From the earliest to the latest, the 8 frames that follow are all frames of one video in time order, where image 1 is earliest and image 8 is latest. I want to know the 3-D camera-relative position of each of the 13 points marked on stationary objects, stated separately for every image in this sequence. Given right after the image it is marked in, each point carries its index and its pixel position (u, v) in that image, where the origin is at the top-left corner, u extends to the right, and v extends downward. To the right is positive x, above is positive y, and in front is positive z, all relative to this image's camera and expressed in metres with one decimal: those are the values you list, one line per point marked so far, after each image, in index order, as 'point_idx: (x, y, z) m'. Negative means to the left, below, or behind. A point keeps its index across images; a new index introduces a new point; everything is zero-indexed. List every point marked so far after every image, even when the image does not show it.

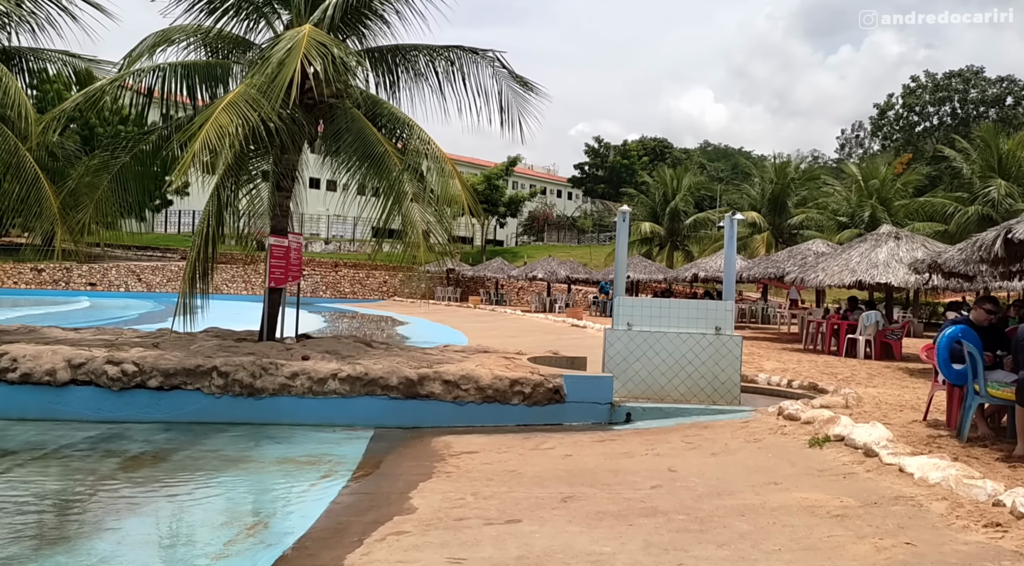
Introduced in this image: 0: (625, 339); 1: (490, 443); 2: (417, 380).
0: (+1.5, -0.8, +9.9) m
1: (-0.2, -1.7, +7.6) m
2: (-1.1, -1.1, +8.4) m
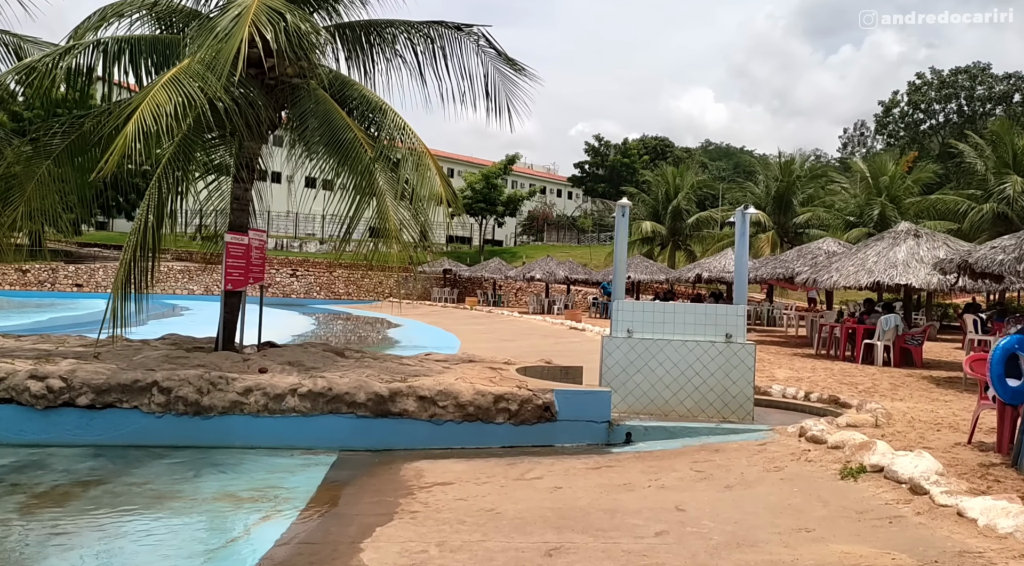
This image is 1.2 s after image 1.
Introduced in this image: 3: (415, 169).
0: (+1.4, -0.8, +8.9) m
1: (-0.4, -1.7, +6.6) m
2: (-1.3, -1.1, +7.4) m
3: (-1.1, +1.3, +8.1) m
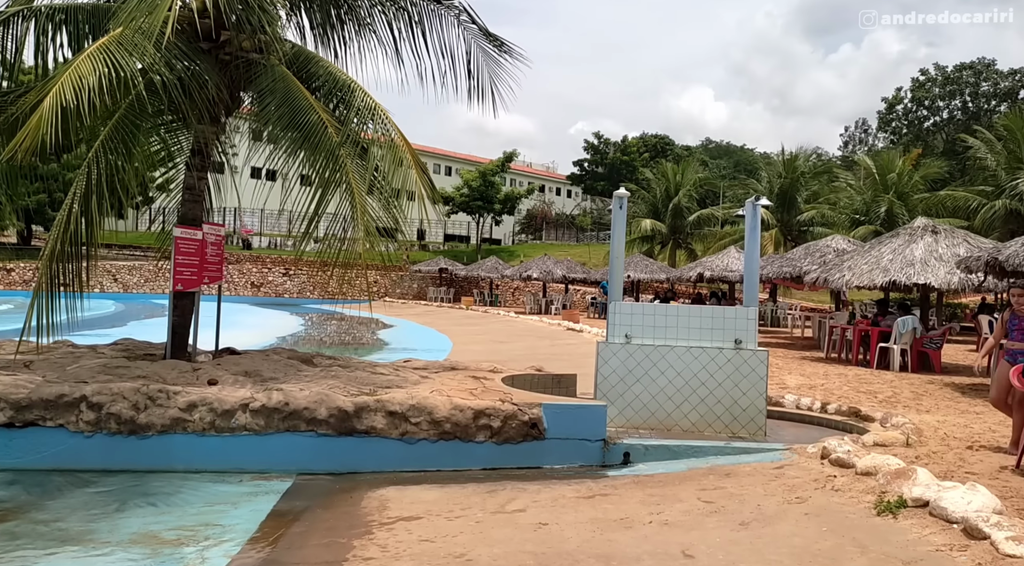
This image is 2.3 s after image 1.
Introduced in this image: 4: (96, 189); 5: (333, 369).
0: (+1.2, -0.8, +8.0) m
1: (-0.6, -1.7, +5.7) m
2: (-1.4, -1.1, +6.5) m
3: (-1.2, +1.3, +7.2) m
4: (-3.6, +0.8, +6.3) m
5: (-1.9, -0.9, +7.7) m
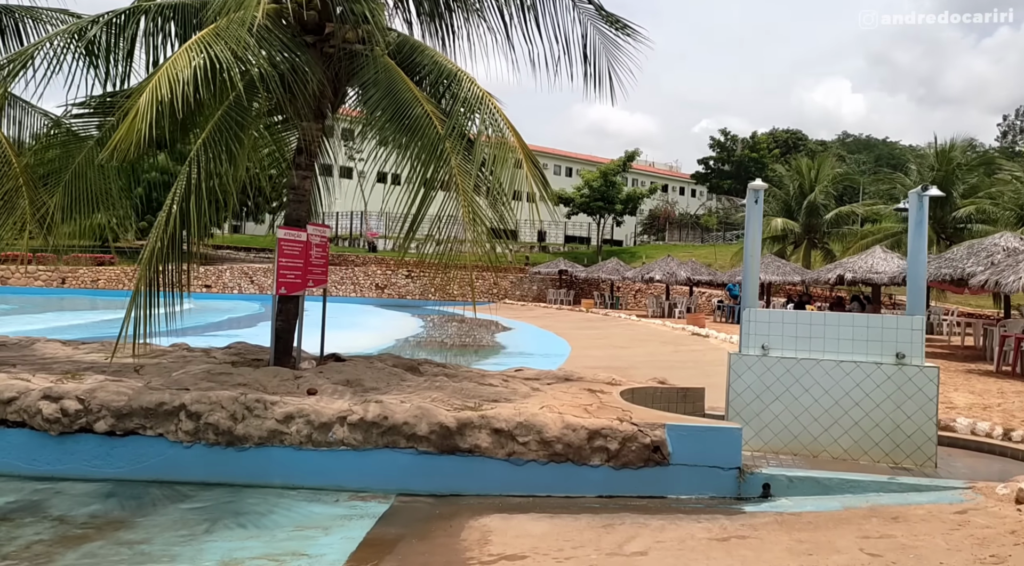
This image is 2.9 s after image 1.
0: (+2.4, -0.8, +7.0) m
1: (+0.3, -1.7, +5.0) m
2: (-0.5, -1.2, +6.0) m
3: (-0.2, +1.2, +6.6) m
4: (-2.6, +0.8, +6.1) m
5: (-0.7, -1.0, +7.2) m
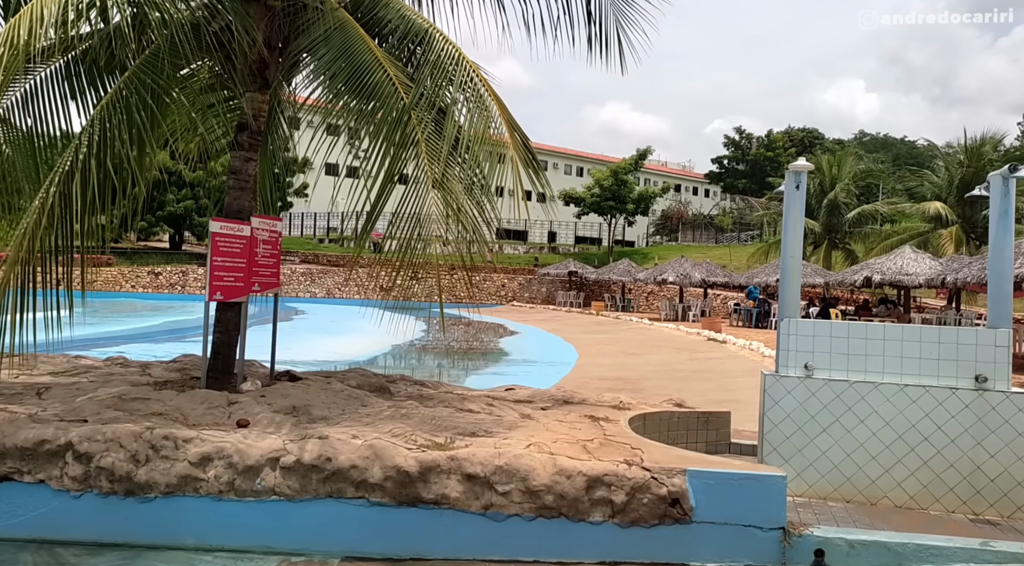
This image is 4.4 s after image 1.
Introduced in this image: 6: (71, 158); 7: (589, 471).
0: (+2.2, -0.9, +5.6) m
1: (+0.1, -1.8, +3.7) m
2: (-0.6, -1.2, +4.7) m
3: (-0.3, +1.2, +5.3) m
4: (-2.8, +0.7, +4.8) m
5: (-0.9, -1.0, +5.9) m
6: (-2.9, +0.8, +4.8) m
7: (+0.5, -1.2, +4.7) m
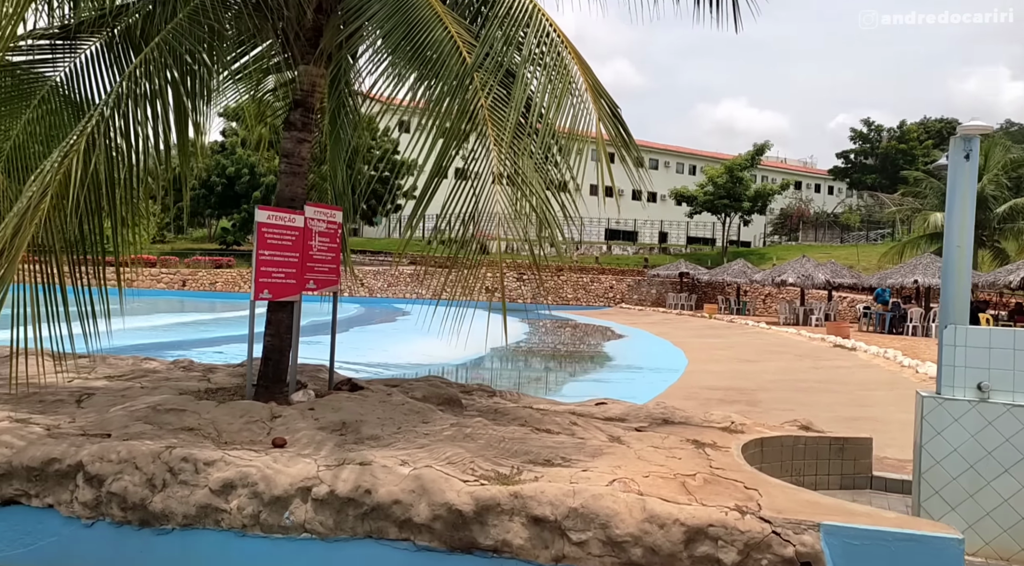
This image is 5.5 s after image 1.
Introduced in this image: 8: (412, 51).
0: (+2.7, -0.8, +4.3) m
1: (+0.3, -1.7, +2.7) m
2: (-0.2, -1.2, +3.8) m
3: (+0.2, +1.2, +4.4) m
4: (-2.3, +0.8, +4.3) m
5: (-0.3, -1.0, +5.1) m
6: (-2.4, +0.8, +4.3) m
7: (+0.9, -1.2, +3.6) m
8: (-0.6, +1.5, +4.7) m
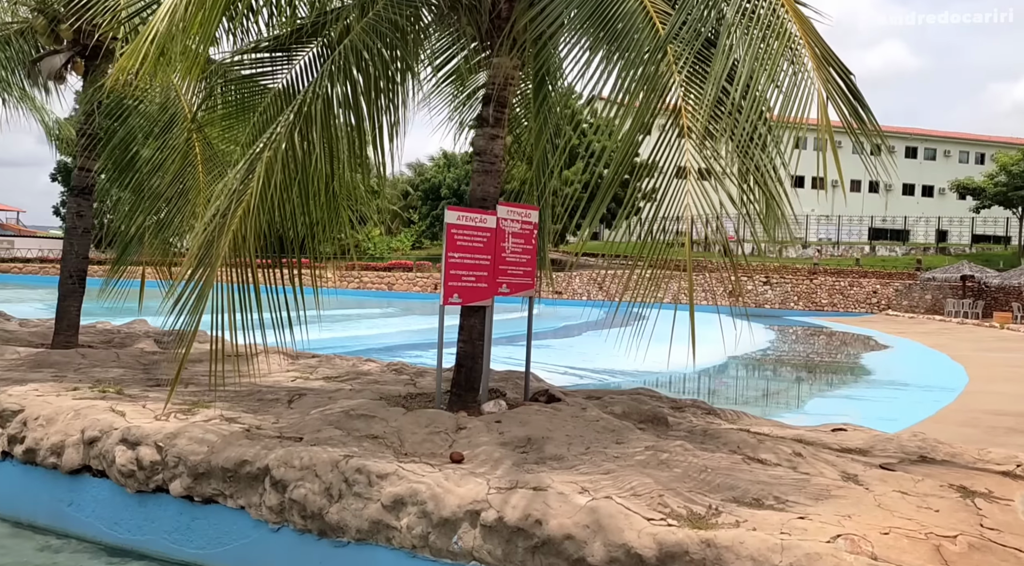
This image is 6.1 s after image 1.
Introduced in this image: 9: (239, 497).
0: (+3.6, -0.8, +2.8) m
1: (+0.8, -1.7, +2.0) m
2: (+0.6, -1.2, +3.2) m
3: (+1.2, +1.2, +3.7) m
4: (-1.2, +0.7, +4.4) m
5: (+1.0, -1.0, +4.4) m
6: (-1.3, +0.8, +4.4) m
7: (+1.6, -1.2, +2.7) m
8: (+0.5, +1.4, +4.2) m
9: (-1.5, -1.2, +4.2) m
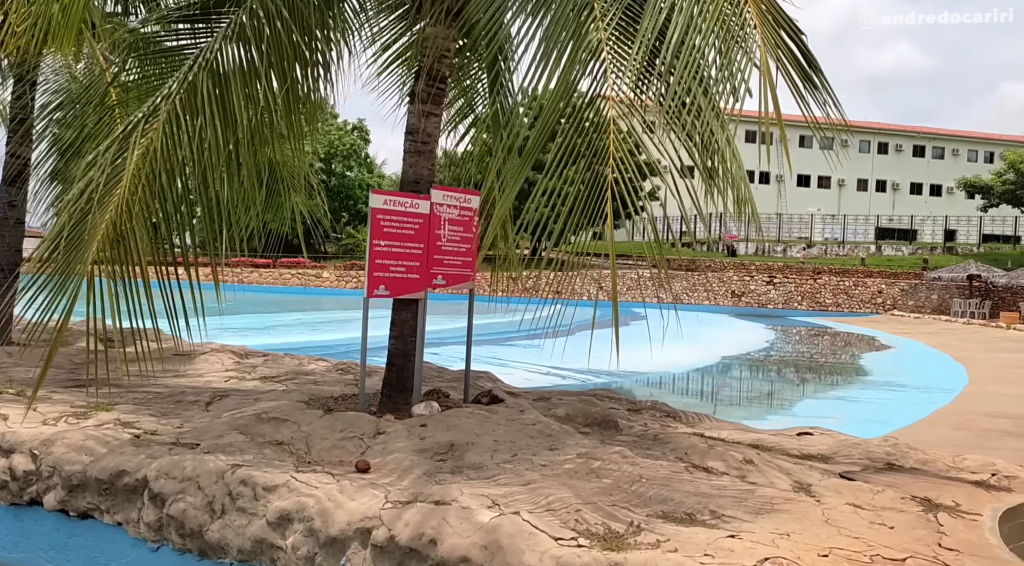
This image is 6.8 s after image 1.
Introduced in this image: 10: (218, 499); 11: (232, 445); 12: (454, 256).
0: (+3.1, -0.8, +2.3) m
1: (+0.3, -1.7, +1.6) m
2: (+0.2, -1.2, +2.8) m
3: (+0.8, +1.3, +3.3) m
4: (-1.7, +0.8, +4.0) m
5: (+0.5, -1.0, +4.0) m
6: (-1.8, +0.8, +4.0) m
7: (+1.1, -1.1, +2.3) m
8: (0.0, +1.5, +3.8) m
9: (-2.0, -1.1, +3.8) m
10: (-1.4, -1.0, +3.6) m
11: (-1.5, -0.9, +4.0) m
12: (-0.4, +0.2, +5.0) m
